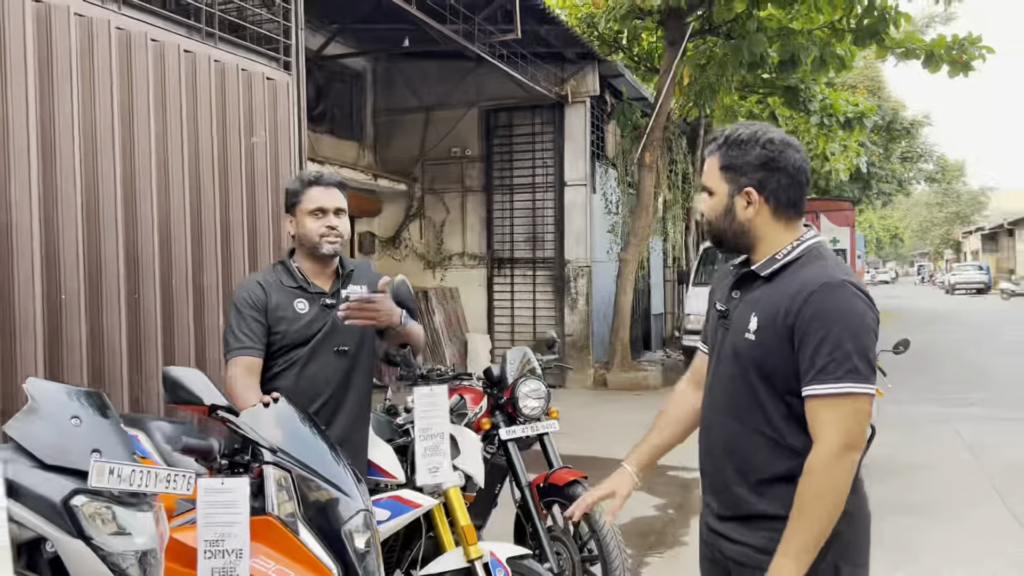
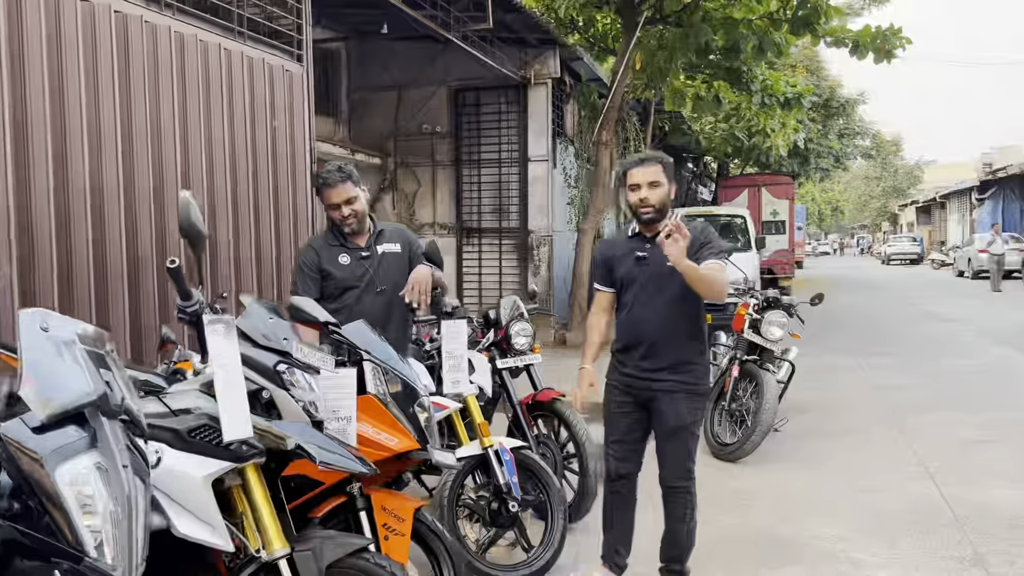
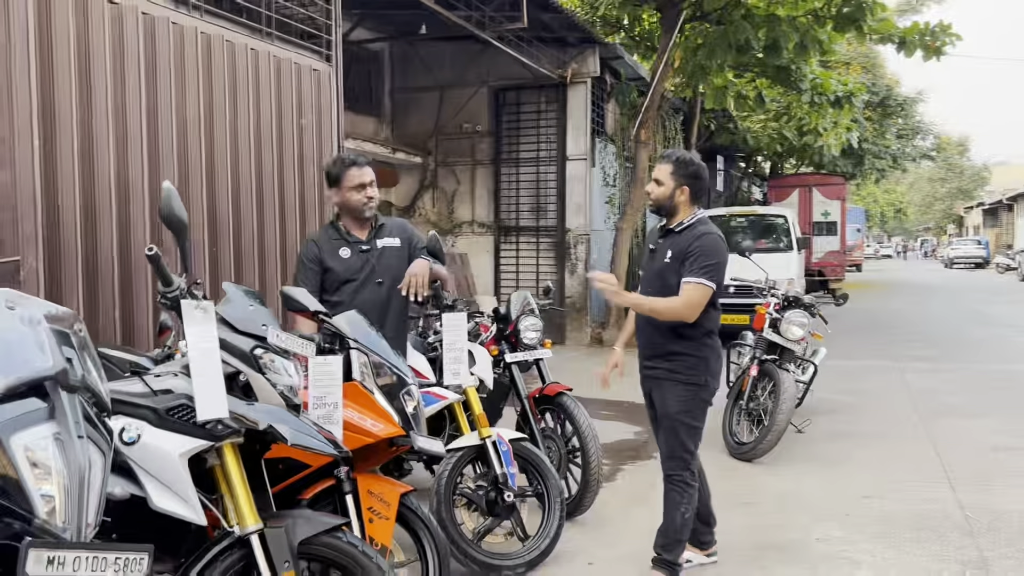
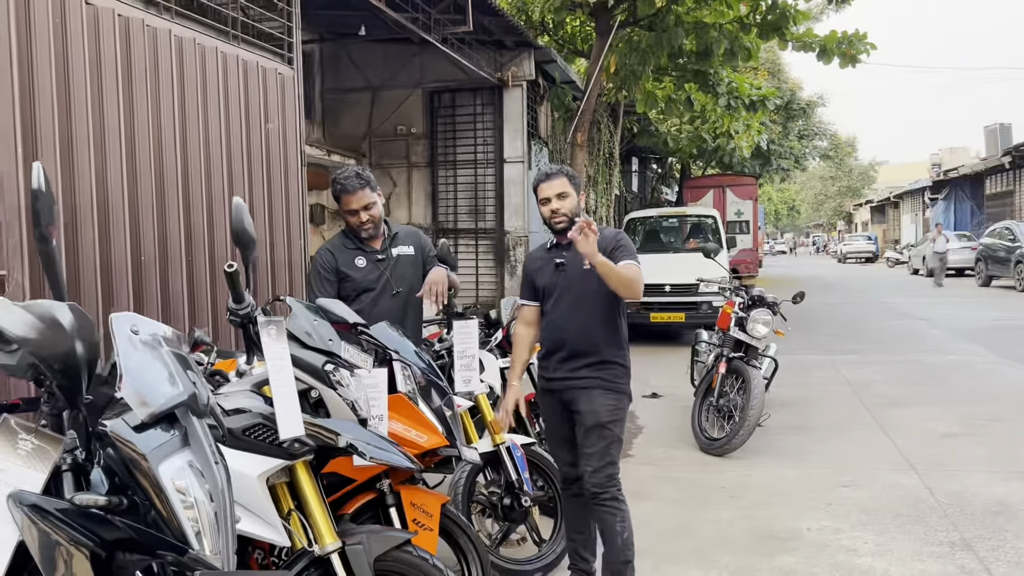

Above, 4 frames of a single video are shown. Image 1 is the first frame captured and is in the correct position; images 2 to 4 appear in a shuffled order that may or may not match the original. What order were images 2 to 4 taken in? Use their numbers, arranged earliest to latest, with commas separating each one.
4, 2, 3
